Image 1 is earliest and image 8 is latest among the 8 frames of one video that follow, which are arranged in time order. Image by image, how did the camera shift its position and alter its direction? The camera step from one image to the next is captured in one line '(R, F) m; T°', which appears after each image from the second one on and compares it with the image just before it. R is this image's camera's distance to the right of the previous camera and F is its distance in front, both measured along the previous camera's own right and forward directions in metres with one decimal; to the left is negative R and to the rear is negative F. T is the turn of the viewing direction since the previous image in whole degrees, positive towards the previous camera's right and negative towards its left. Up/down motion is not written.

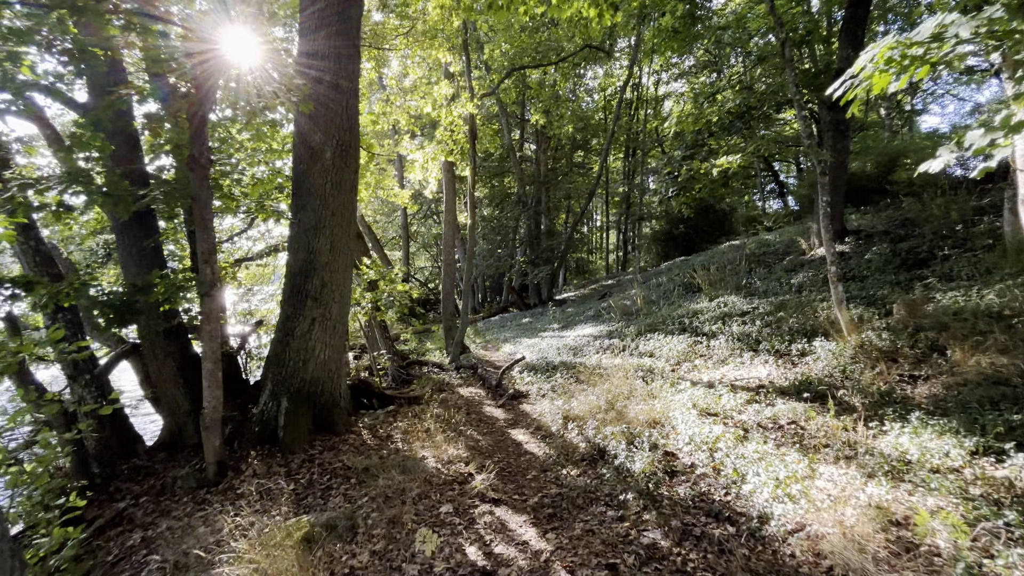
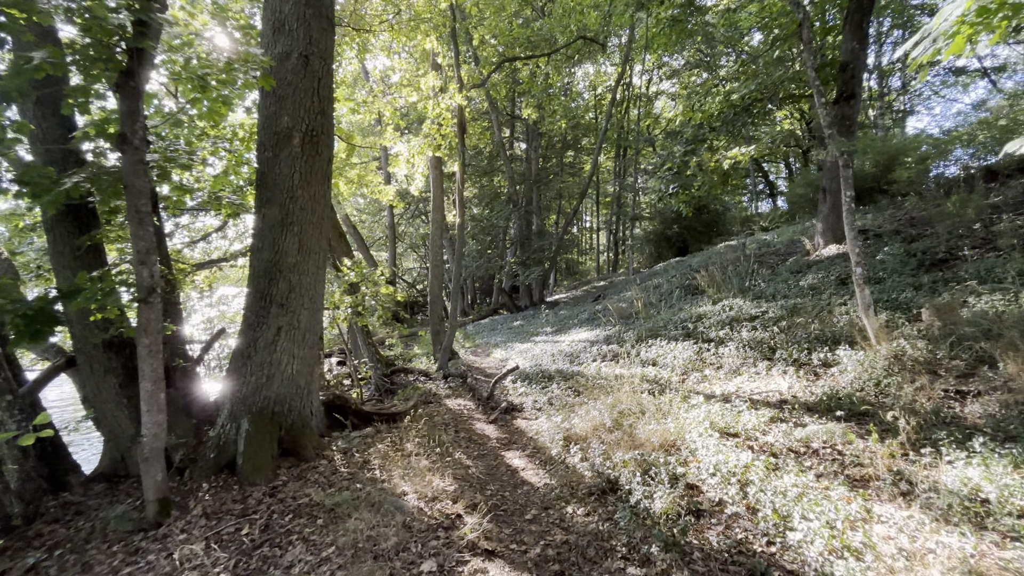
(-0.1, +0.7) m; +1°
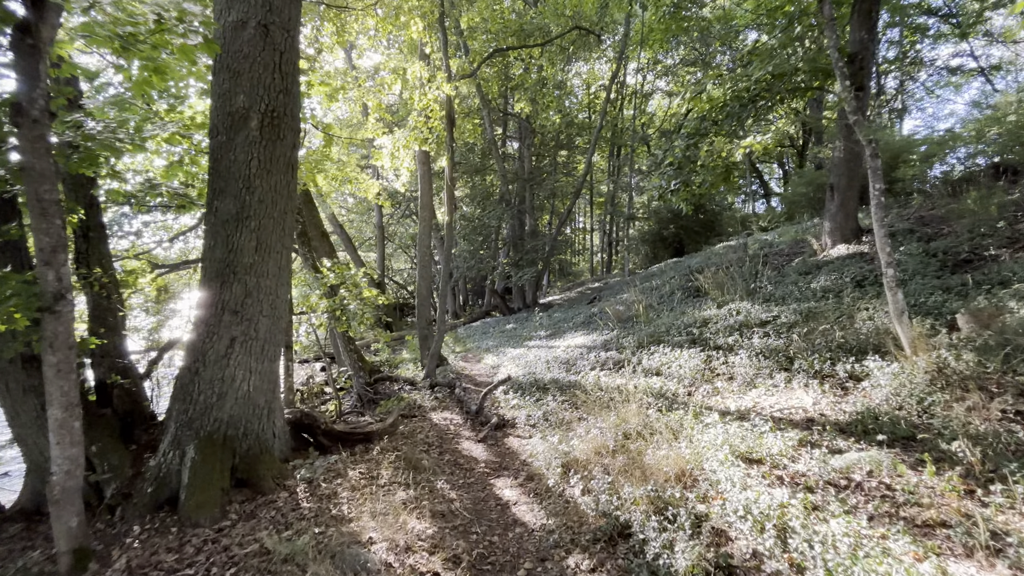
(0.0, +0.7) m; +1°
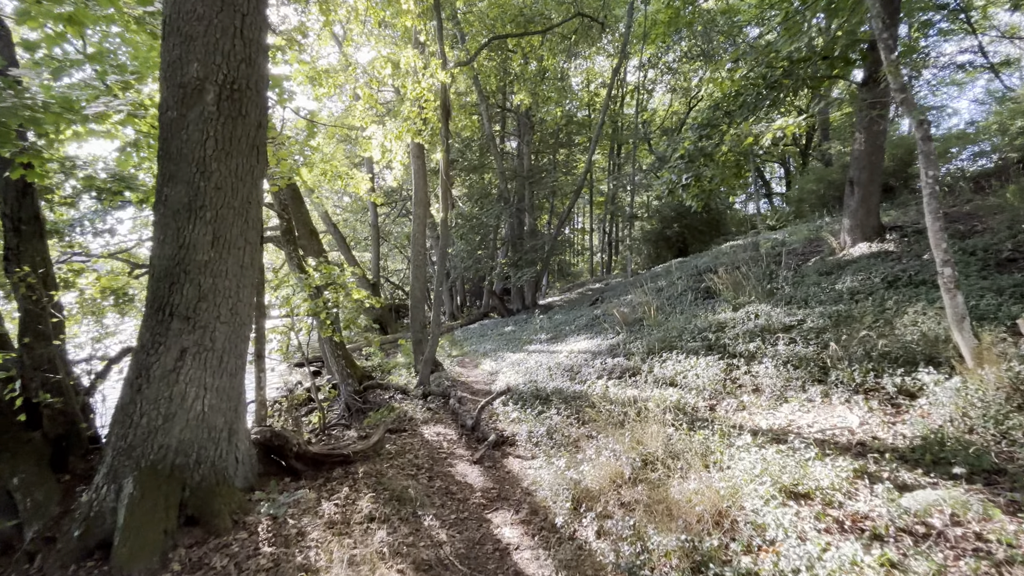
(0.0, +0.7) m; 0°
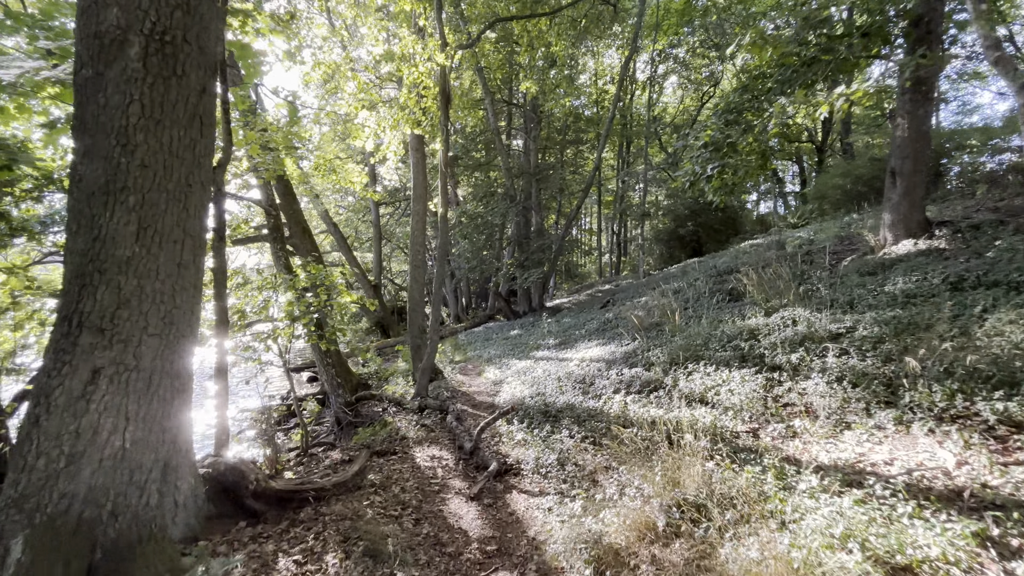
(0.0, +0.9) m; -1°
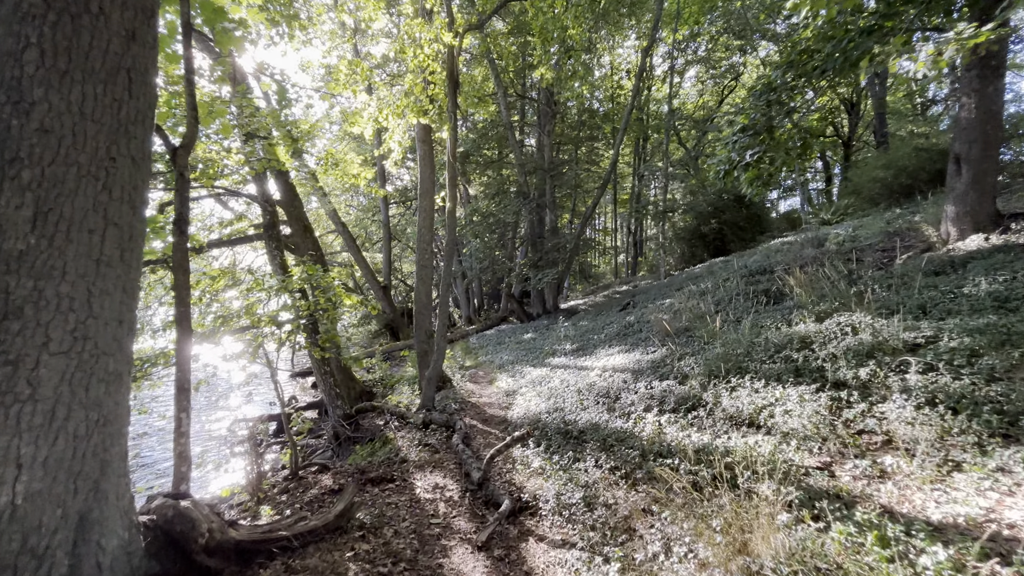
(0.0, +0.8) m; -2°
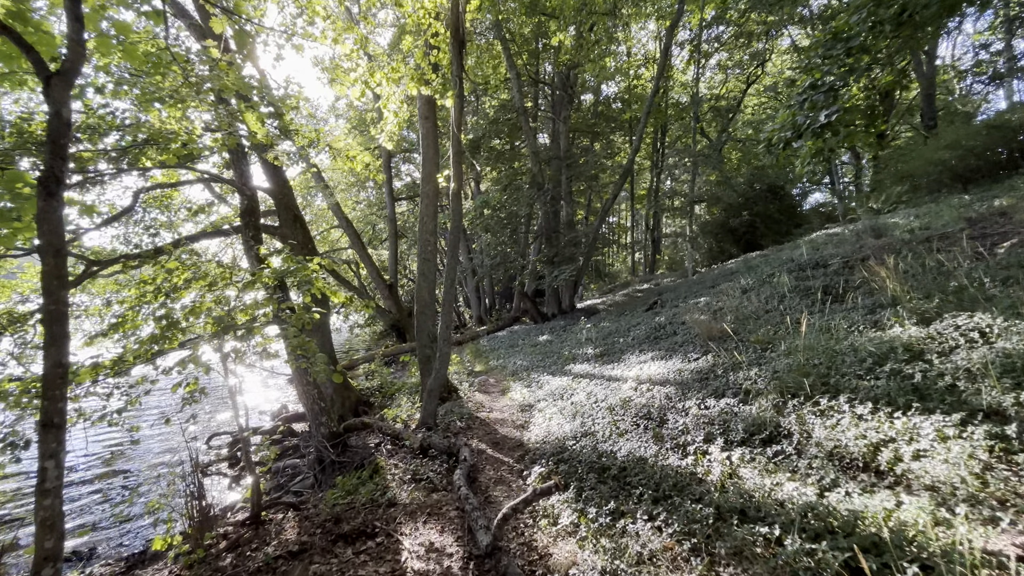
(-0.1, +1.3) m; -1°
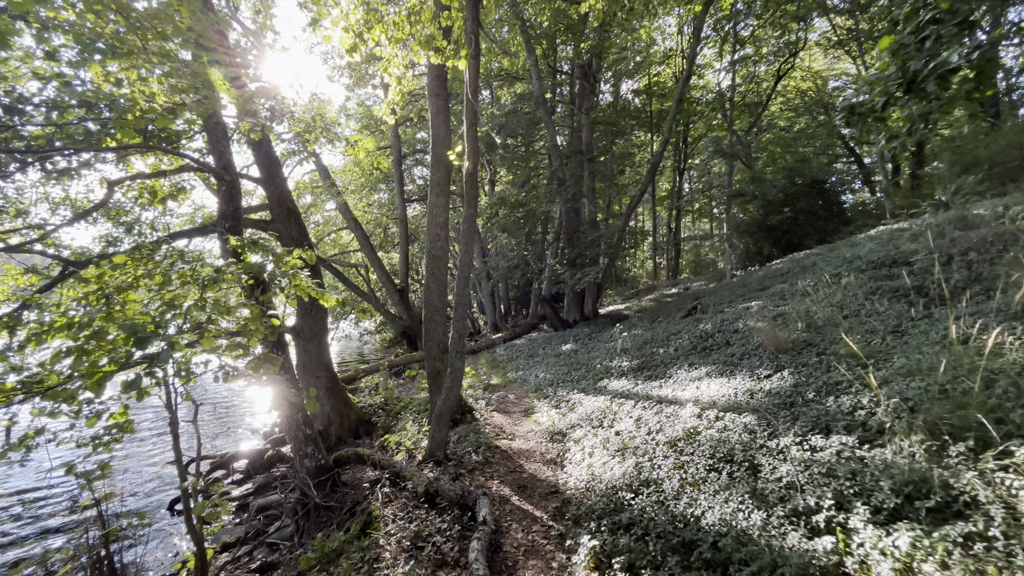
(-0.2, +1.3) m; -2°
